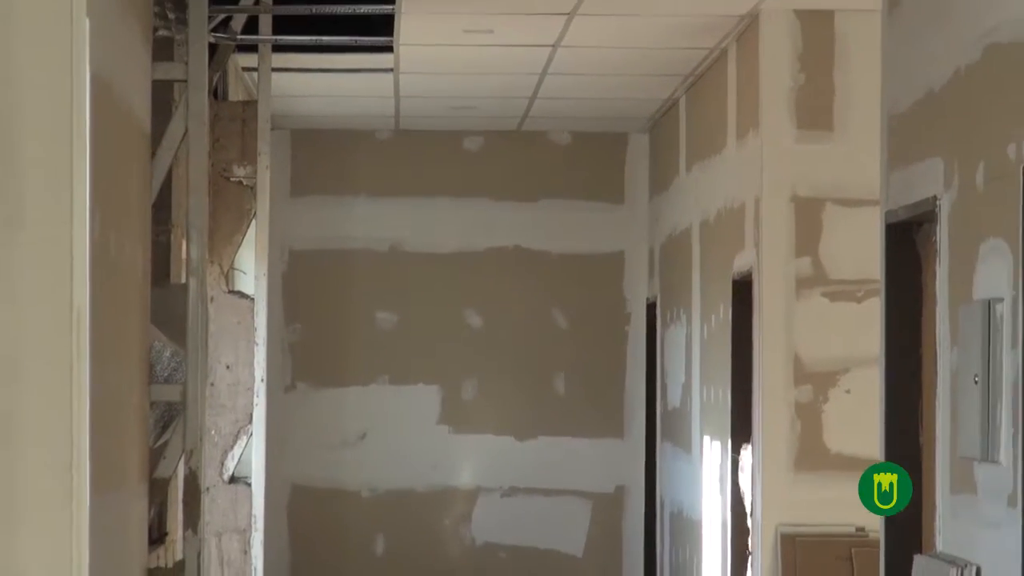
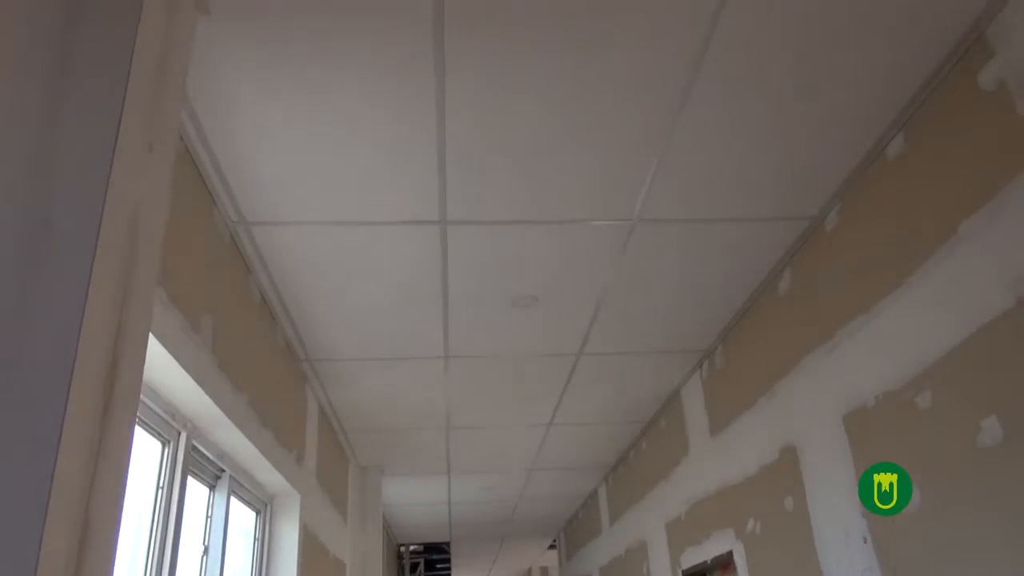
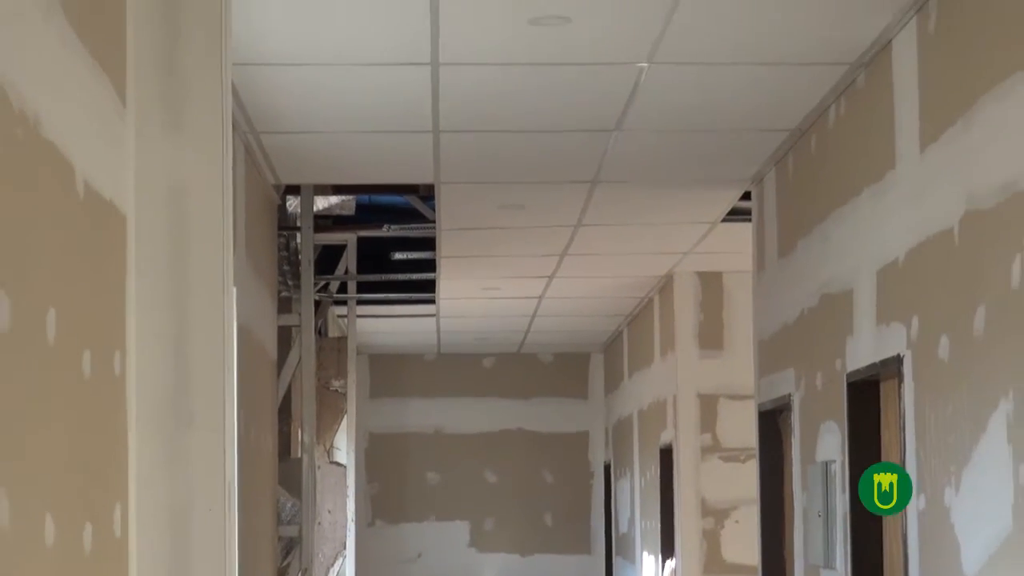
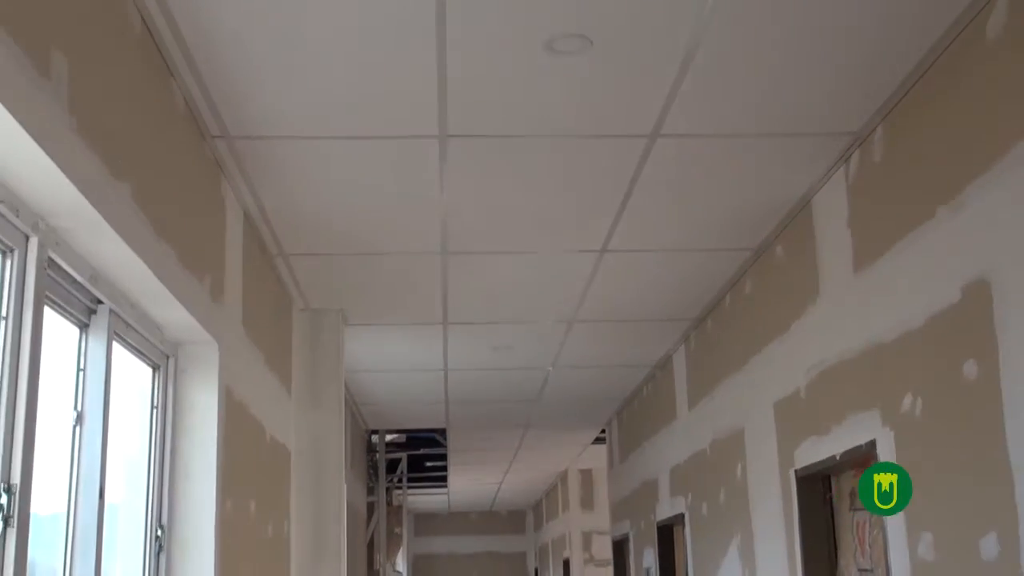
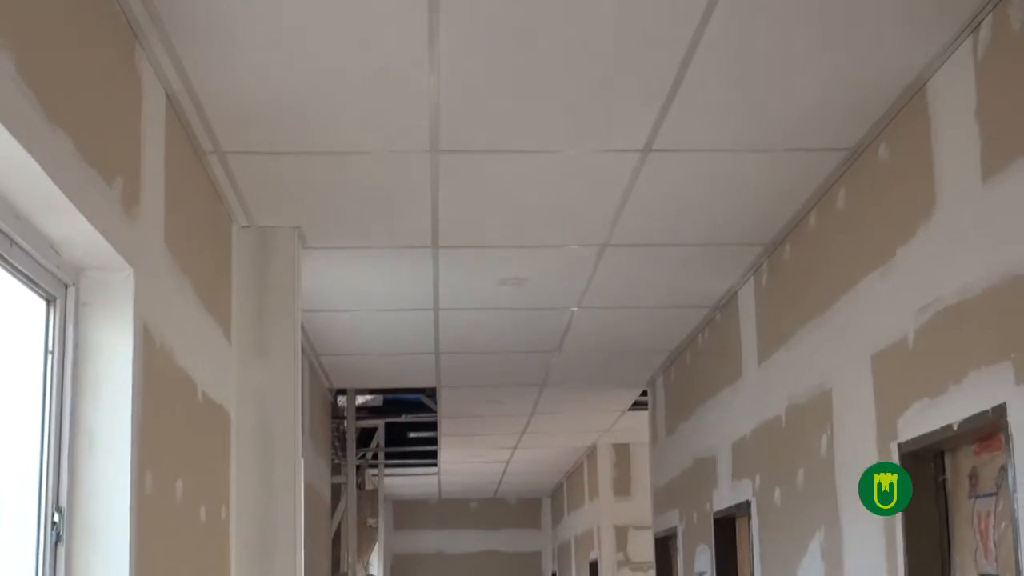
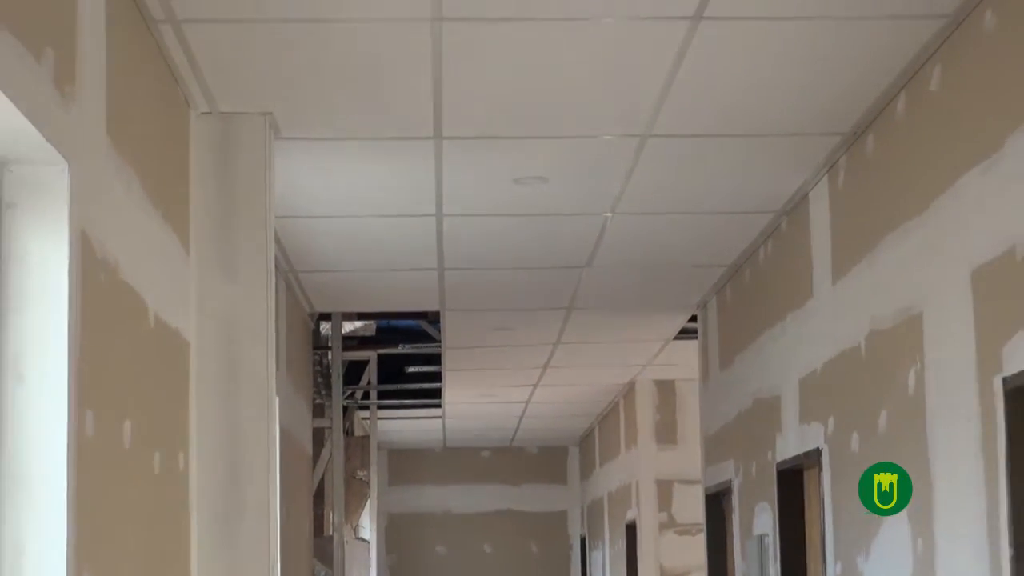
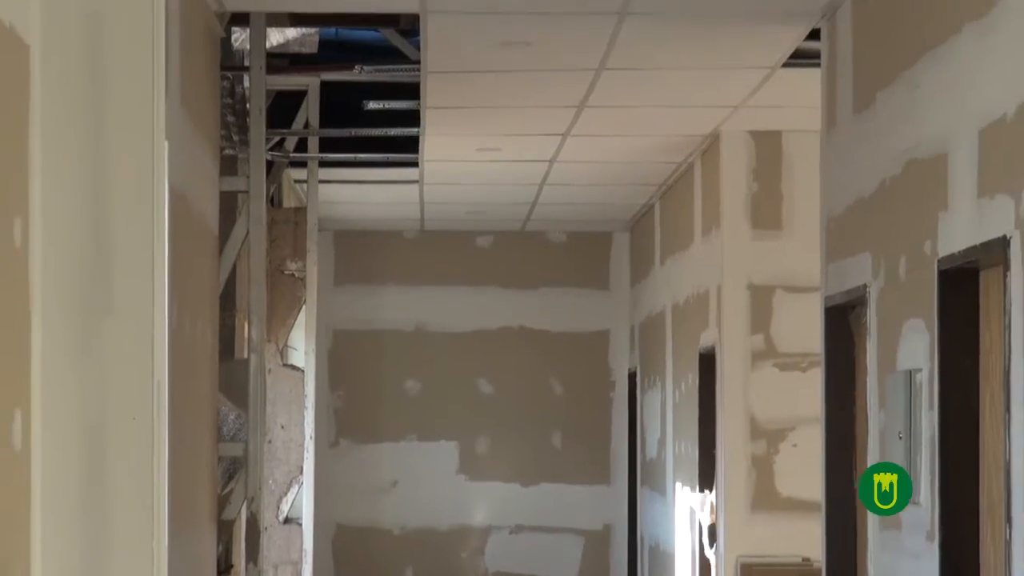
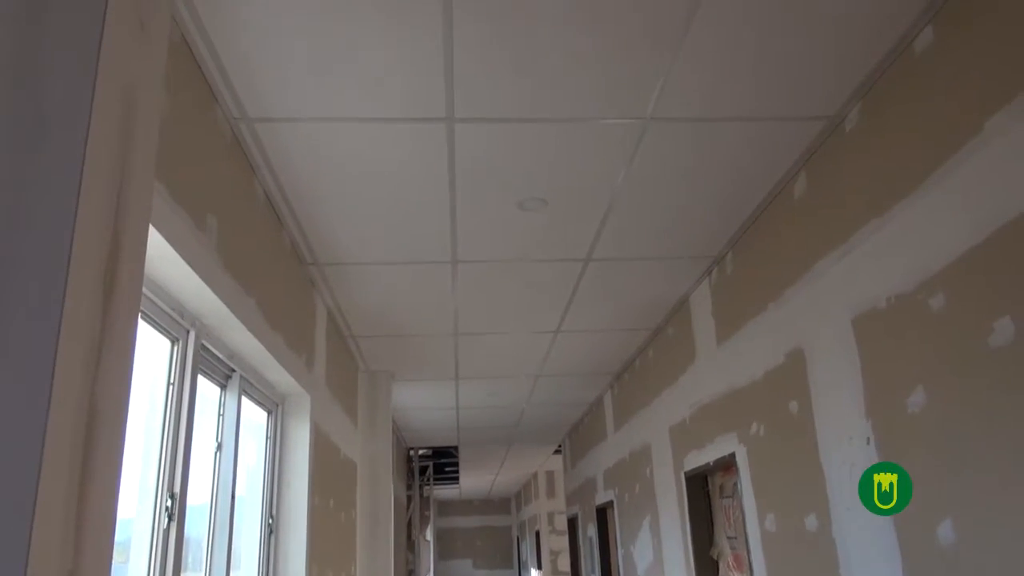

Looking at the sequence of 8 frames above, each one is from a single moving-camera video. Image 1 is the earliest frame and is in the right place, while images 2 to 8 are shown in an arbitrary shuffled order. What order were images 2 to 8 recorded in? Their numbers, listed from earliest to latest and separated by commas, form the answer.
7, 3, 6, 5, 4, 8, 2
